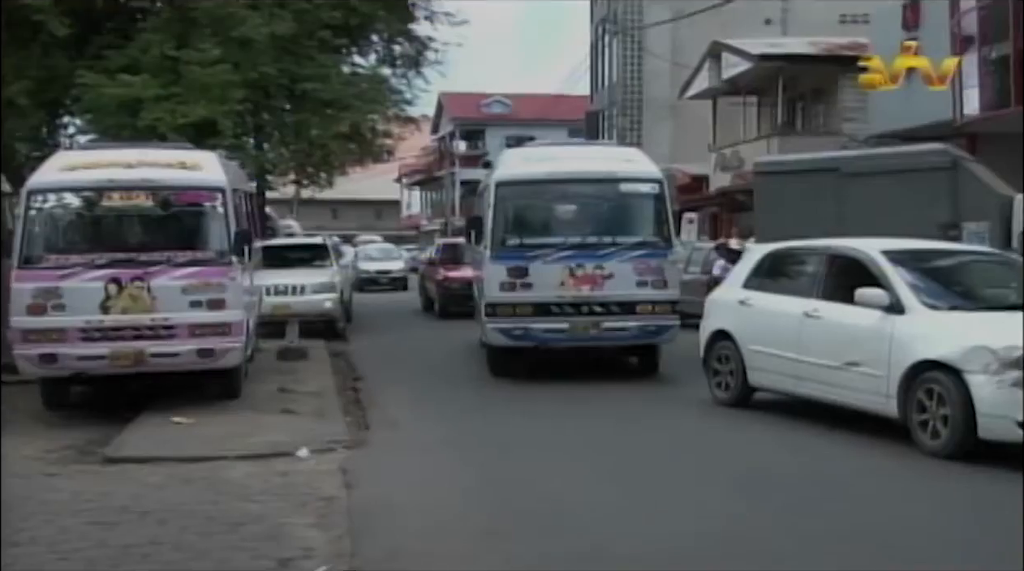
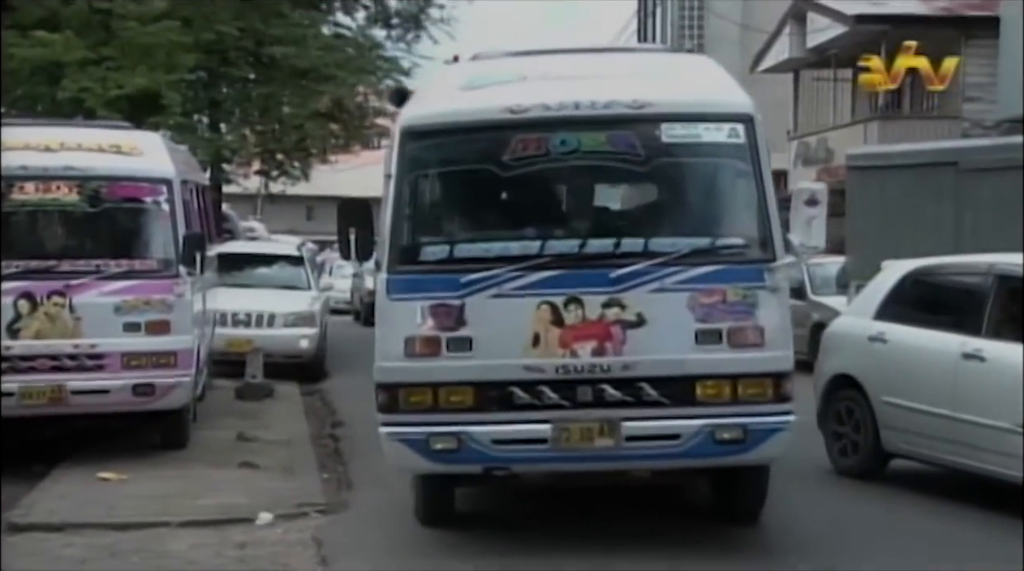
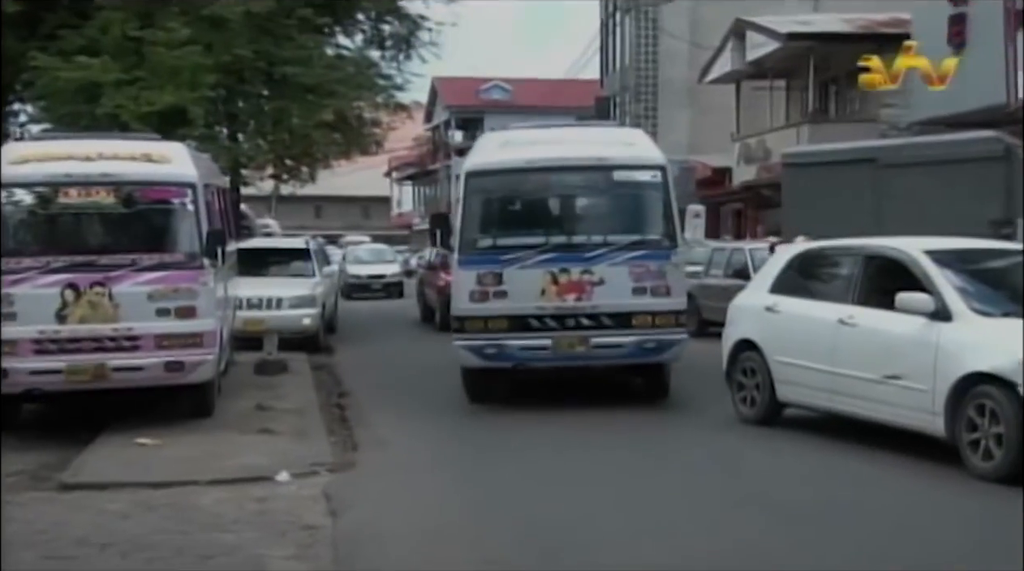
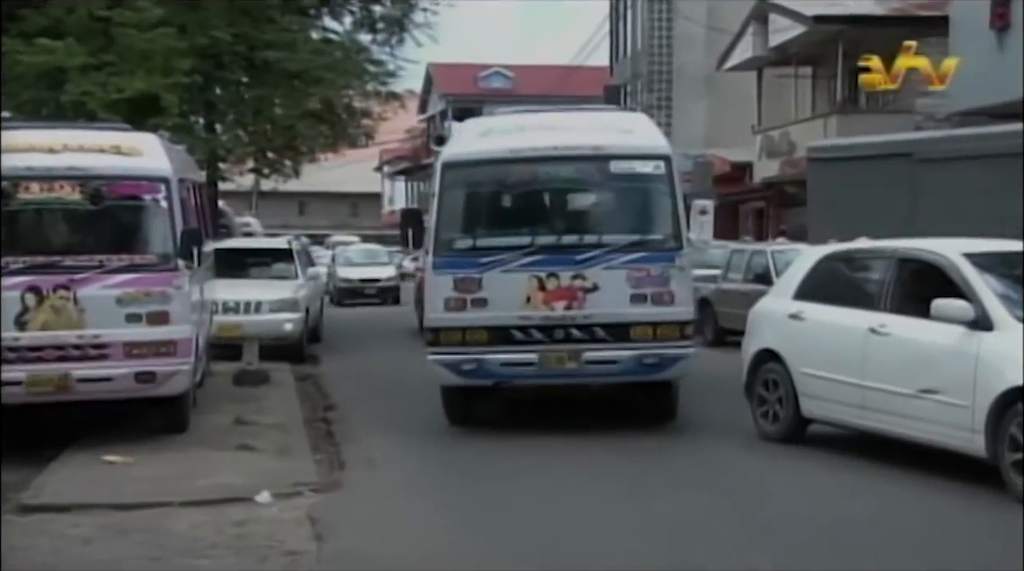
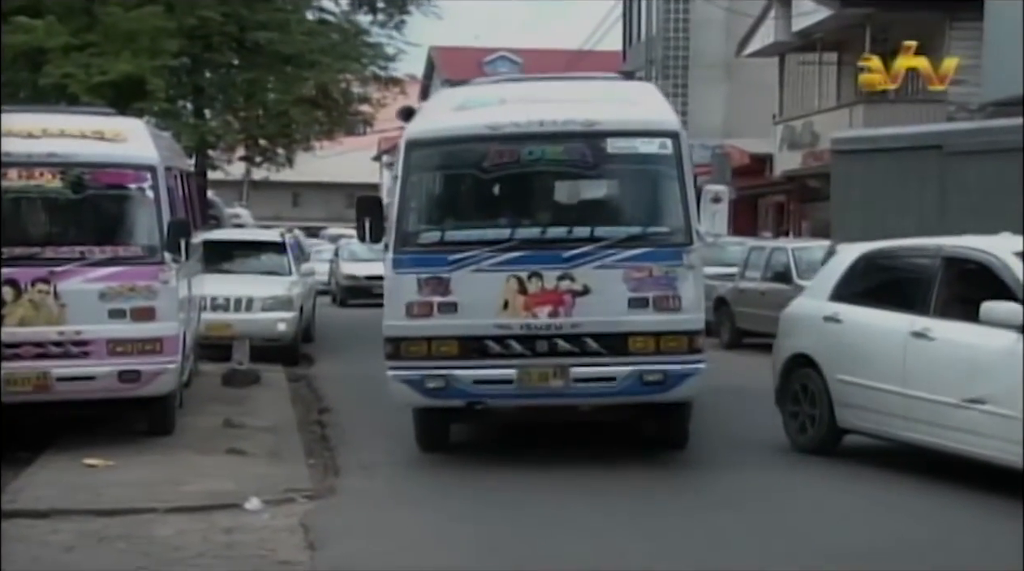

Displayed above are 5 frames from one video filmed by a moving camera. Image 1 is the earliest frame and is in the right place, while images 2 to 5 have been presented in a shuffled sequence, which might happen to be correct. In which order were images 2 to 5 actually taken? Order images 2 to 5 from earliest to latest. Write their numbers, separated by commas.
3, 4, 5, 2
